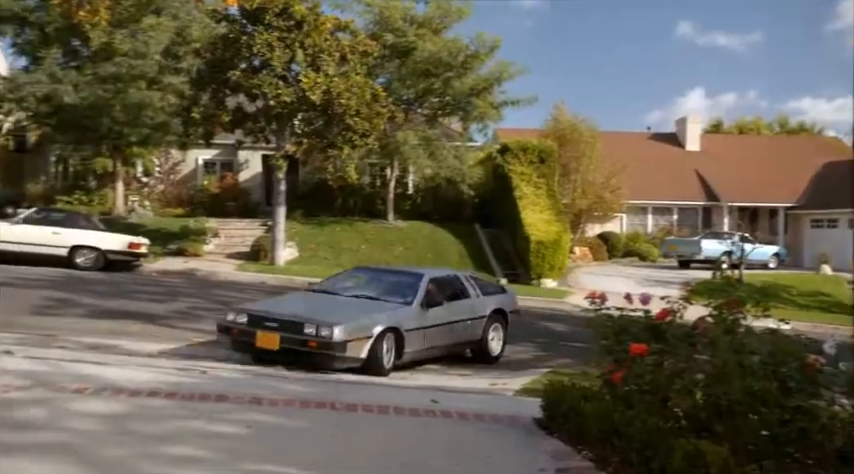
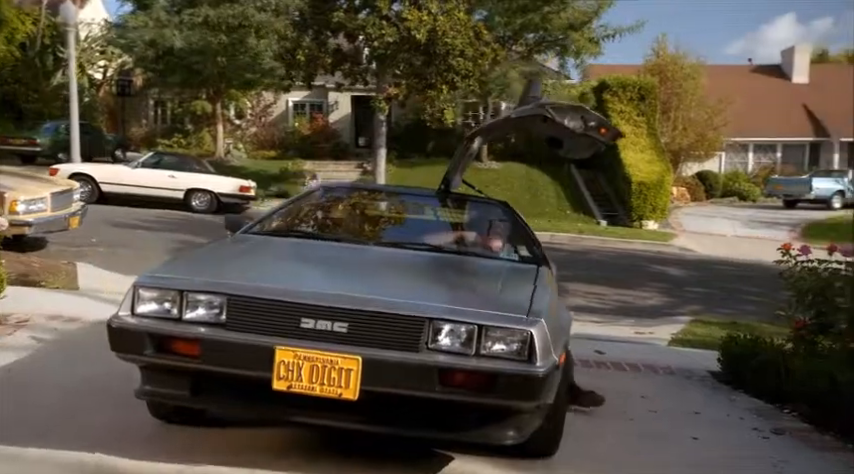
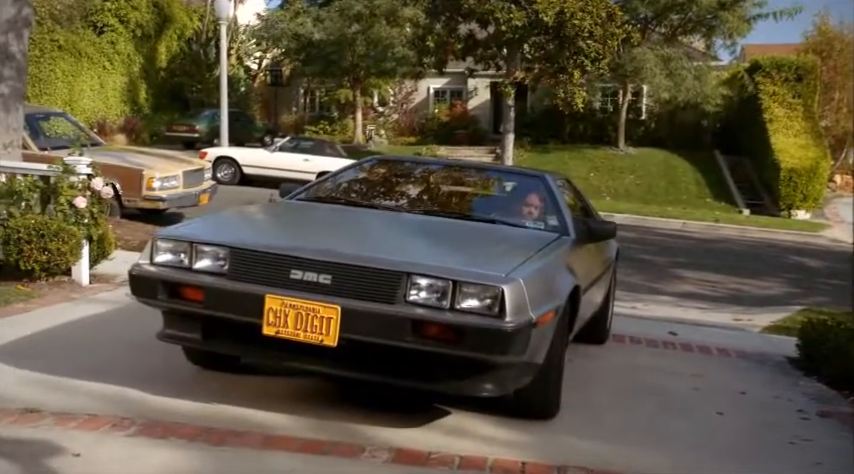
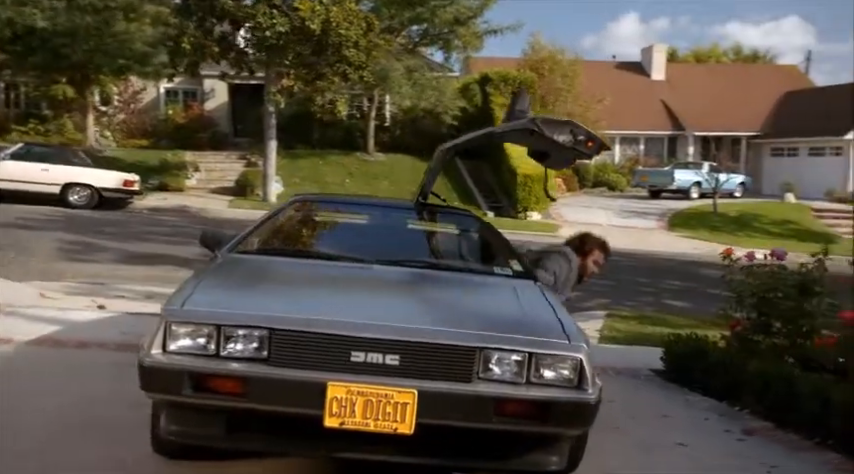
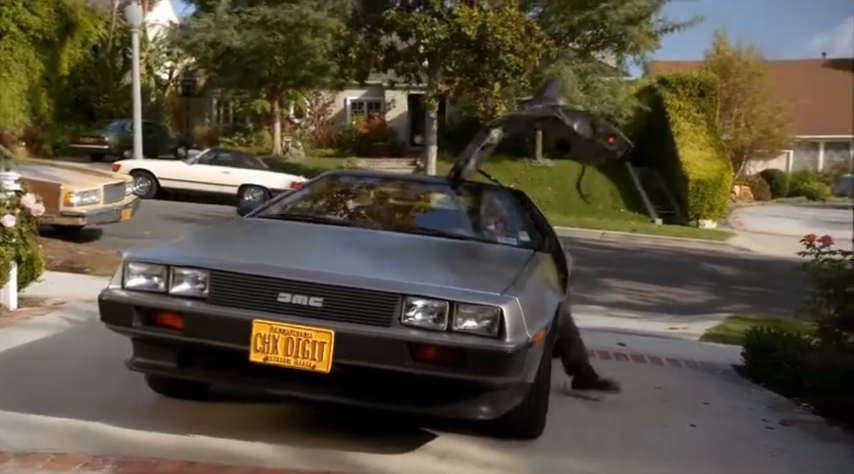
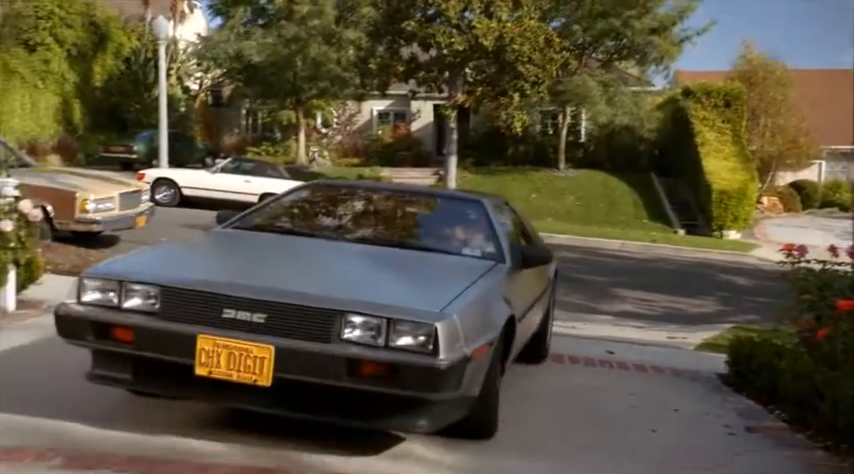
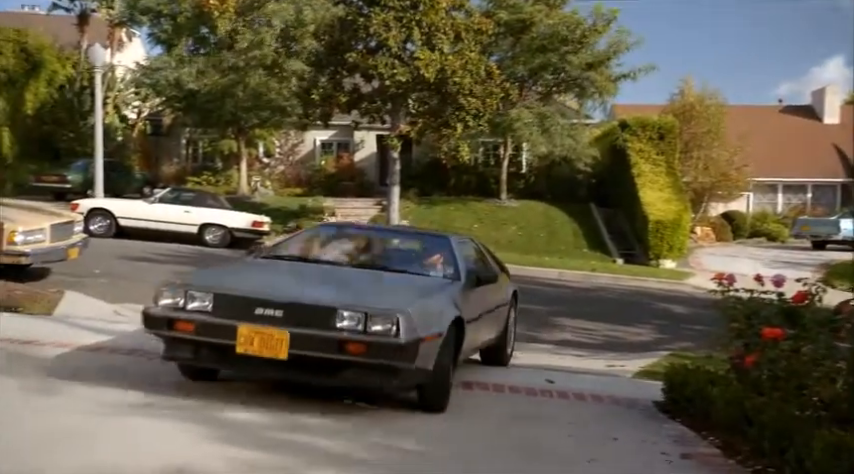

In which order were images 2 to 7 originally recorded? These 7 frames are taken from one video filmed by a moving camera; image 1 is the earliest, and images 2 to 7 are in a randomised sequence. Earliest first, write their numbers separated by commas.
7, 6, 3, 5, 2, 4
